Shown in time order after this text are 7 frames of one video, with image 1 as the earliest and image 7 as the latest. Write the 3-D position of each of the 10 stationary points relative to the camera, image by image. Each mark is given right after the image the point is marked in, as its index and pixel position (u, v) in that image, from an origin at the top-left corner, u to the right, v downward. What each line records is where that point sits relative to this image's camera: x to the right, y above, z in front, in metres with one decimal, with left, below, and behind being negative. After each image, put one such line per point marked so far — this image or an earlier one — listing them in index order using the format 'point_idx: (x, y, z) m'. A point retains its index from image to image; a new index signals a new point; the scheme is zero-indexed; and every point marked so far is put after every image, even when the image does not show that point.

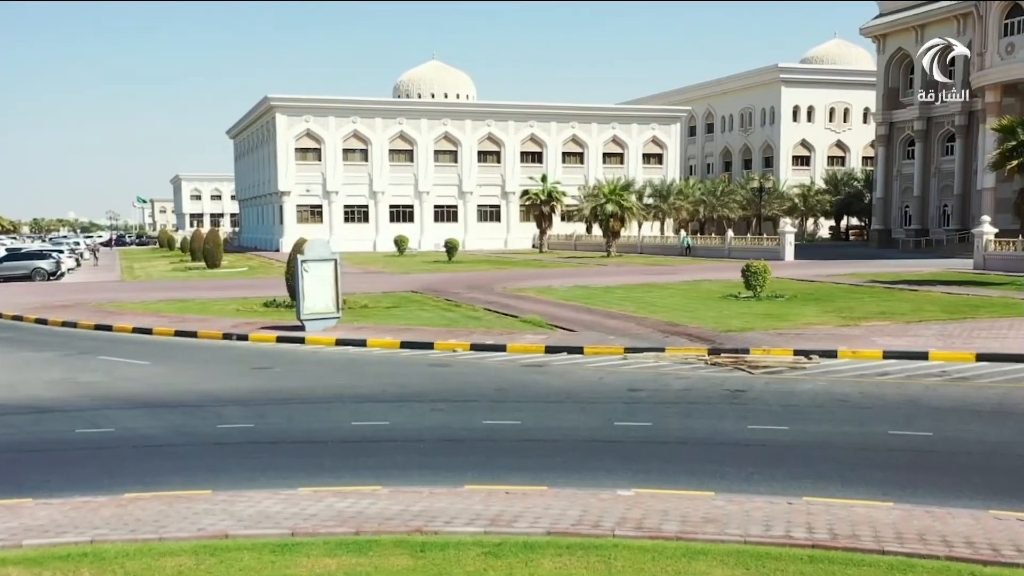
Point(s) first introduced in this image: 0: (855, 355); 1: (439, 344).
0: (+4.3, -0.8, +14.2) m
1: (-1.0, -0.8, +15.9) m
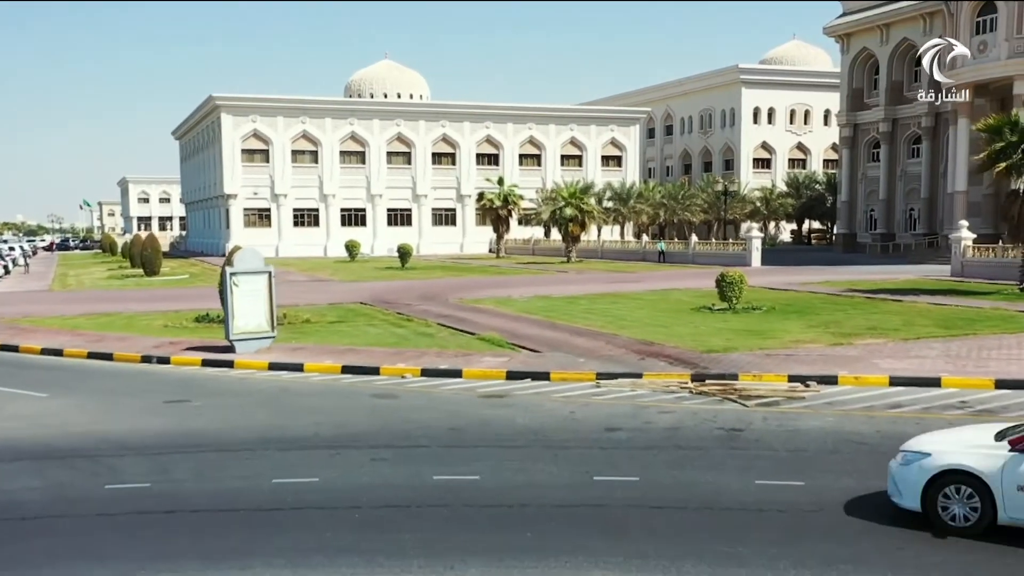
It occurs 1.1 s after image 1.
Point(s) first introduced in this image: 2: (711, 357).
0: (+3.8, -1.0, +12.5) m
1: (-1.6, -1.0, +14.0) m
2: (+2.5, -0.9, +14.2) m
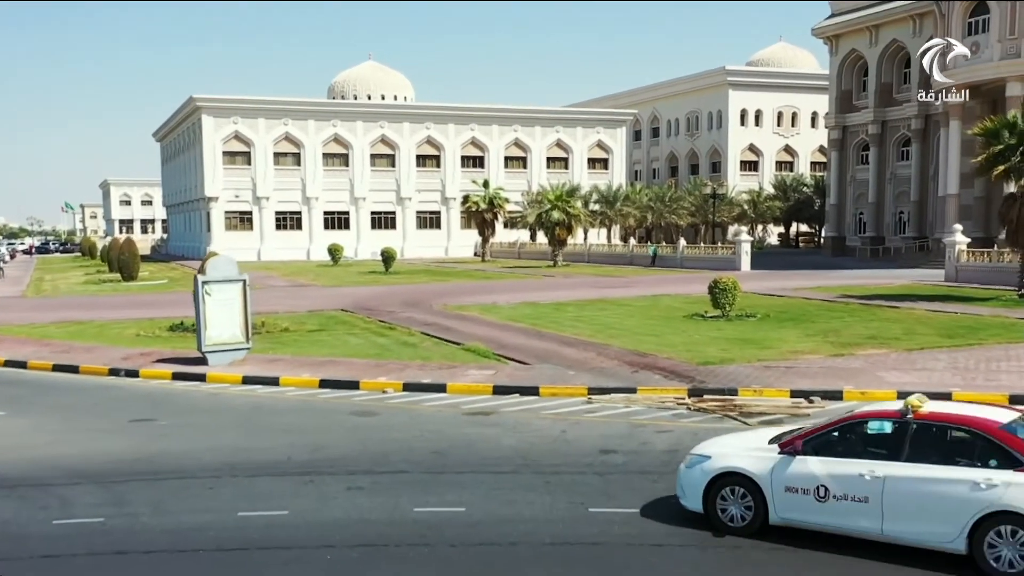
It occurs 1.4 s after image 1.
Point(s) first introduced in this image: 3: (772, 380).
0: (+3.7, -1.1, +11.8) m
1: (-1.7, -1.1, +13.3) m
2: (+2.4, -1.0, +13.6) m
3: (+3.0, -1.0, +12.8) m
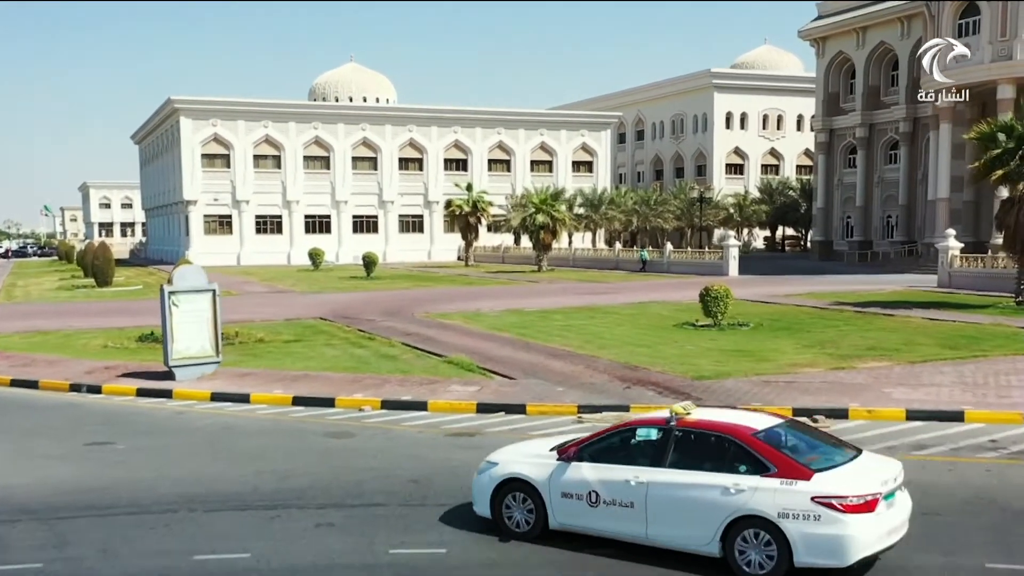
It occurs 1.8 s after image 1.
0: (+3.5, -1.3, +11.1) m
1: (-1.9, -1.2, +12.5) m
2: (+2.2, -1.1, +12.9) m
3: (+2.8, -1.2, +12.1) m
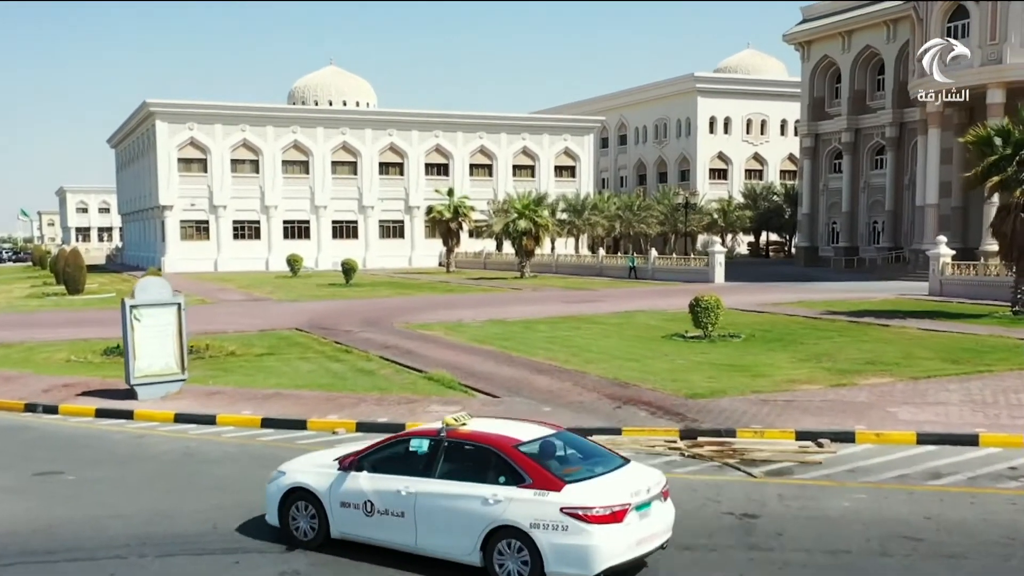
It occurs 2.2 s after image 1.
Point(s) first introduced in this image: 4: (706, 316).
0: (+3.4, -1.4, +10.4) m
1: (-2.1, -1.4, +11.7) m
2: (+2.0, -1.3, +12.1) m
3: (+2.6, -1.3, +11.4) m
4: (+3.3, -0.5, +18.9) m
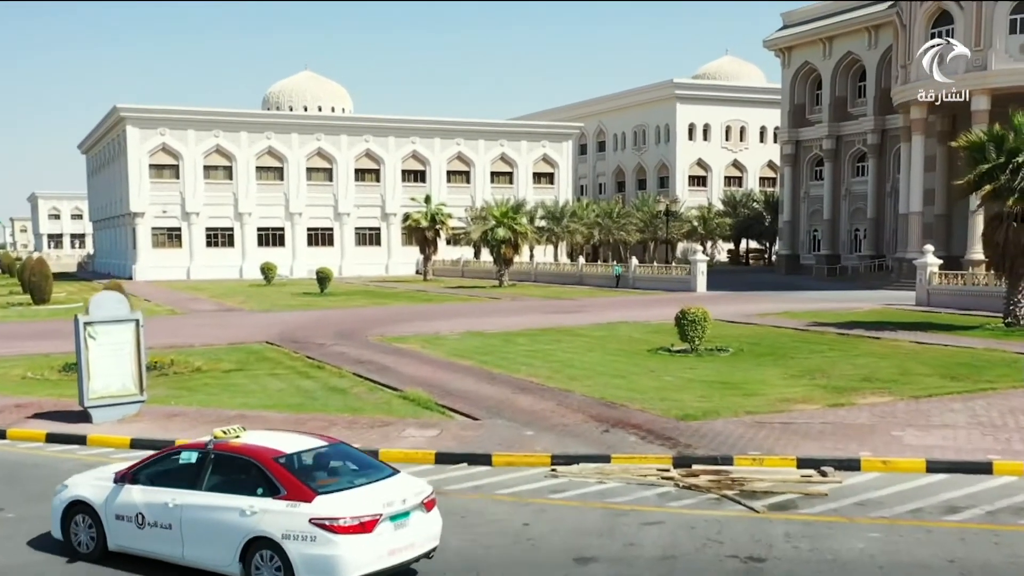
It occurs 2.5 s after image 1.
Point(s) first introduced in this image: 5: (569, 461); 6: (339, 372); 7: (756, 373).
0: (+3.2, -1.6, +9.8) m
1: (-2.2, -1.5, +10.9) m
2: (+1.8, -1.4, +11.4) m
3: (+2.5, -1.5, +10.7) m
4: (+2.9, -0.7, +18.2) m
5: (+0.5, -1.6, +10.2) m
6: (-2.6, -1.2, +16.7) m
7: (+3.4, -1.2, +15.8) m
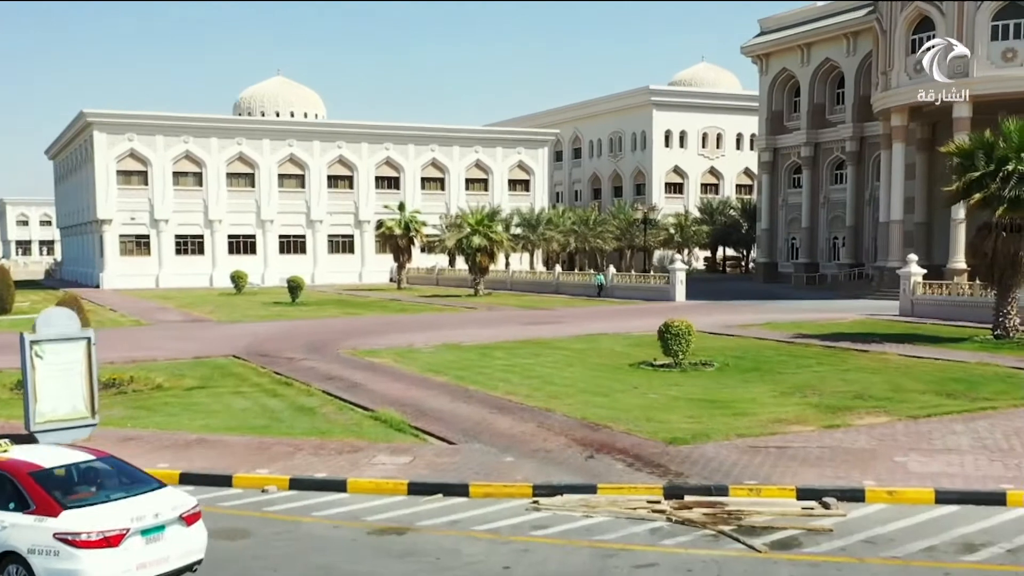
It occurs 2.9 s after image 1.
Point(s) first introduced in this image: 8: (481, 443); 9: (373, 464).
0: (+3.1, -1.7, +9.1) m
1: (-2.4, -1.7, +10.1) m
2: (+1.6, -1.6, +10.7) m
3: (+2.3, -1.6, +10.0) m
4: (+2.6, -0.9, +17.6) m
5: (+0.3, -1.7, +9.5) m
6: (-2.9, -1.4, +15.9) m
7: (+3.1, -1.4, +15.1) m
8: (-0.3, -1.6, +11.5) m
9: (-1.3, -1.6, +10.6) m
